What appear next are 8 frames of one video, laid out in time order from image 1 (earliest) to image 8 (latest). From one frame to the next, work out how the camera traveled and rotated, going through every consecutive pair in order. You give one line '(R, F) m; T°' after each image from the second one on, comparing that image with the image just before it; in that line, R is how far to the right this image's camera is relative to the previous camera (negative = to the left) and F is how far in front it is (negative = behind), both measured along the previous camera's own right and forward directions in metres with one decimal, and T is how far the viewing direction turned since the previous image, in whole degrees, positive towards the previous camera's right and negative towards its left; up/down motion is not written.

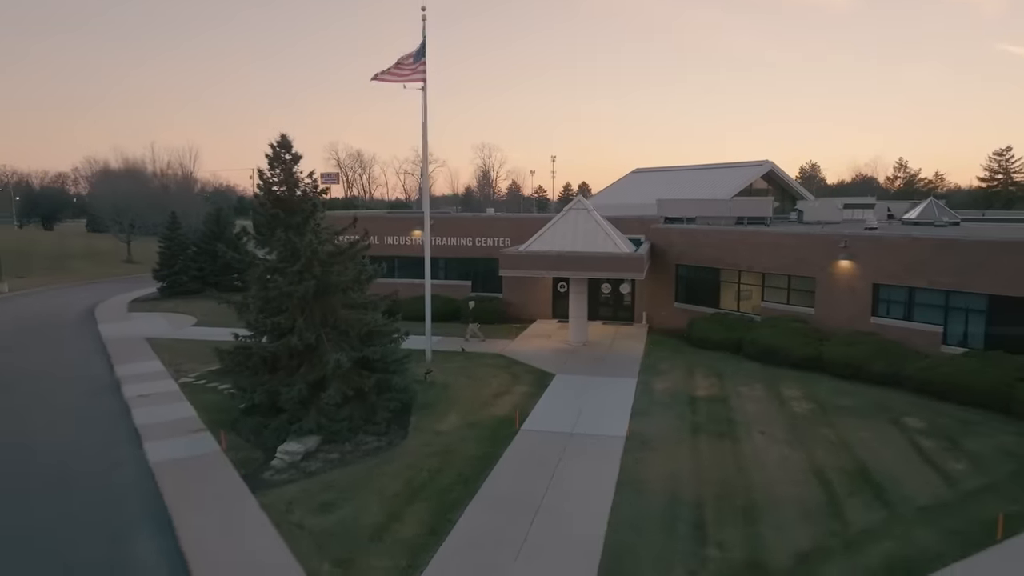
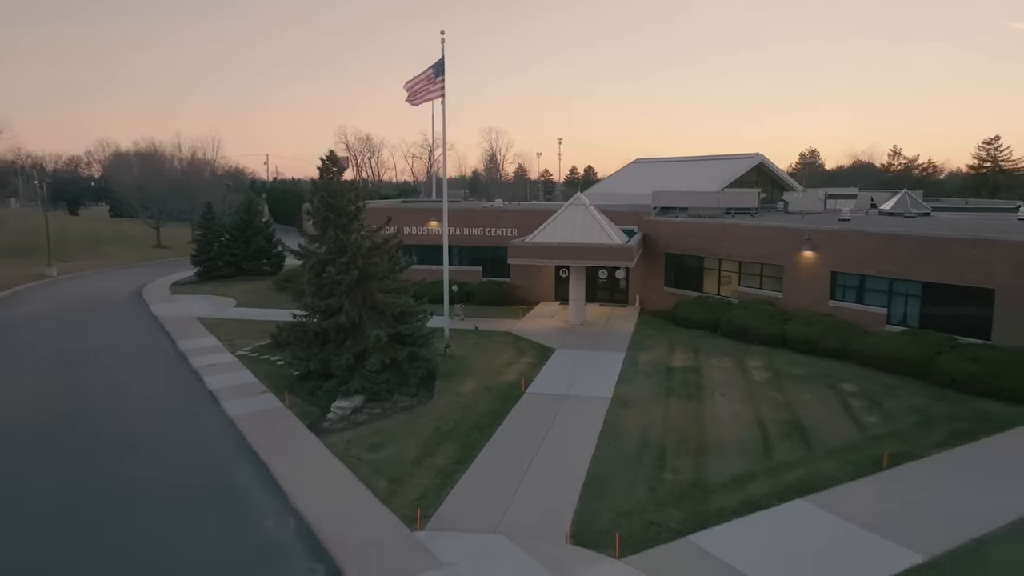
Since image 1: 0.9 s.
(0.0, -2.9) m; -1°
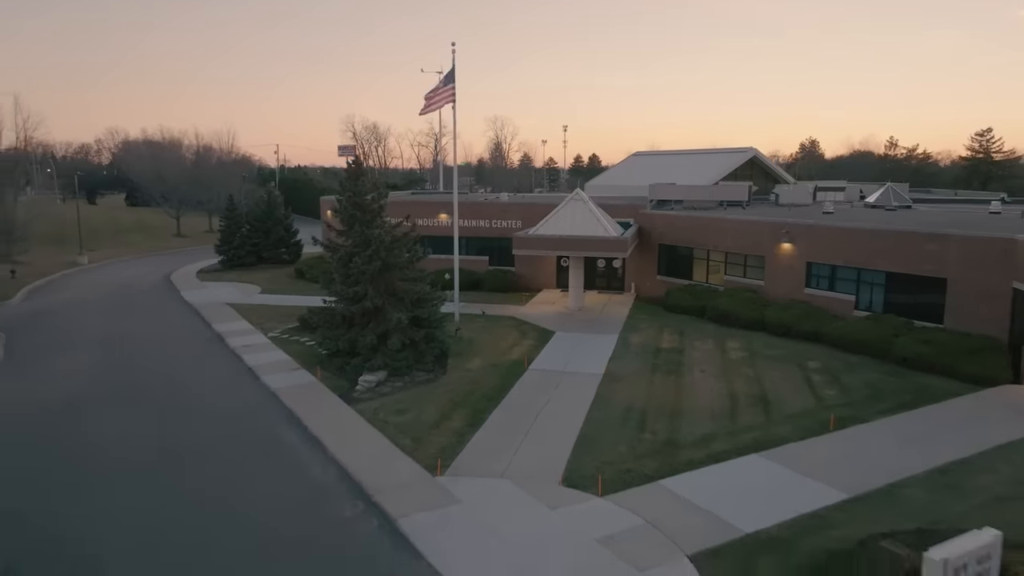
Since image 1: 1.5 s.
(0.0, -2.2) m; 0°
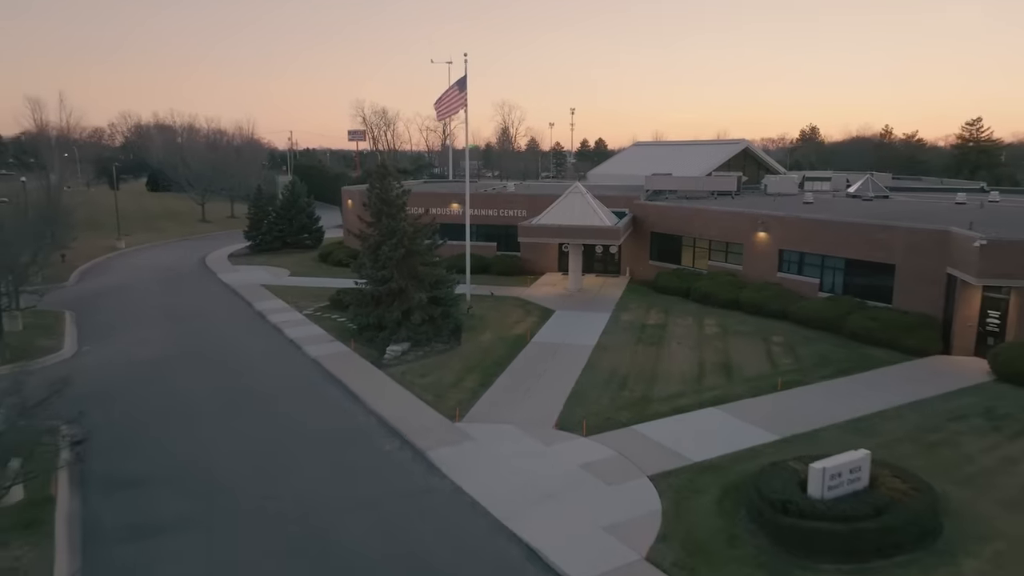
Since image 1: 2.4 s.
(+0.1, -3.0) m; -1°
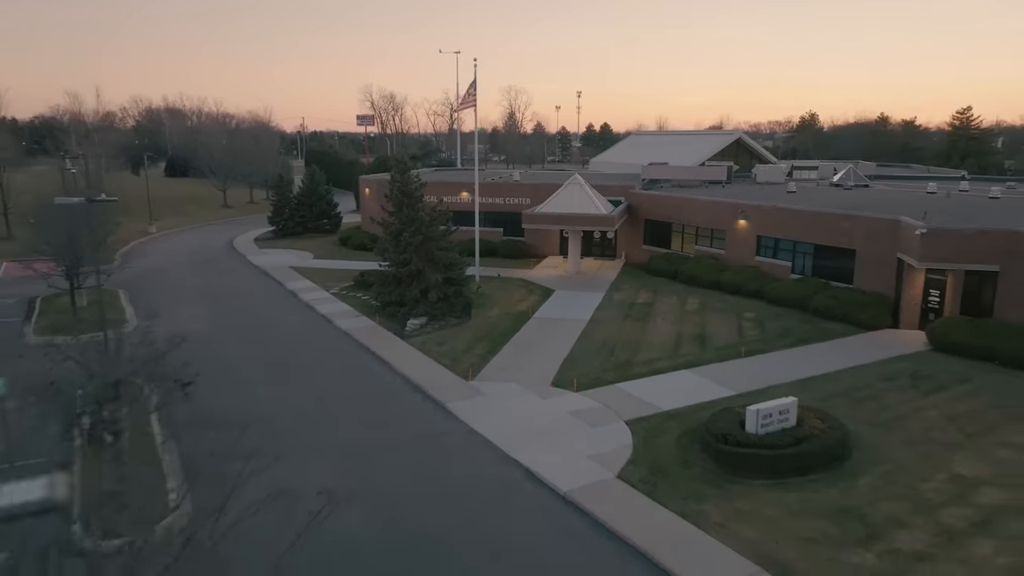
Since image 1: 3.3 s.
(+0.1, -3.0) m; -1°
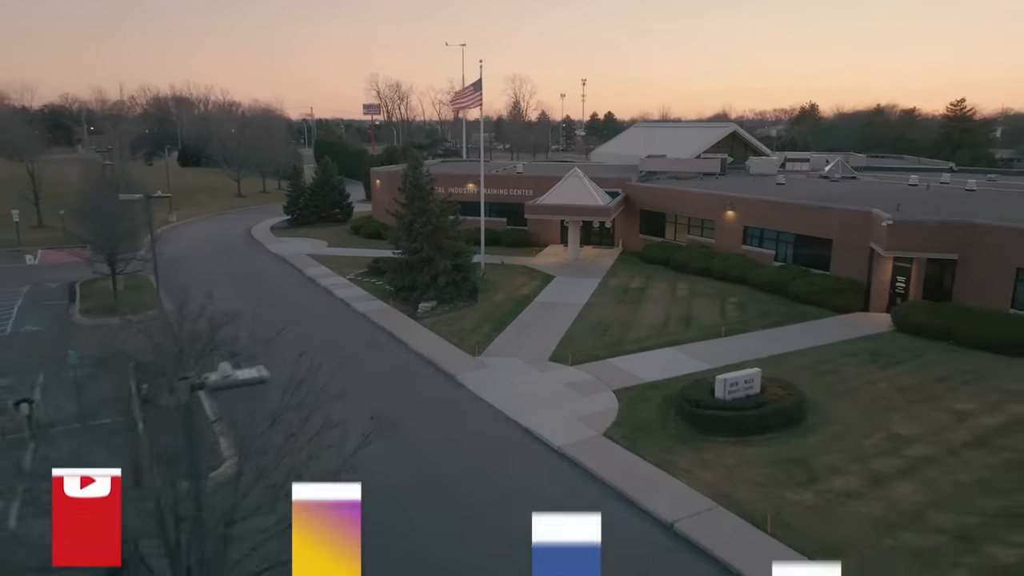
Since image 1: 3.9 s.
(+0.1, -2.2) m; 0°
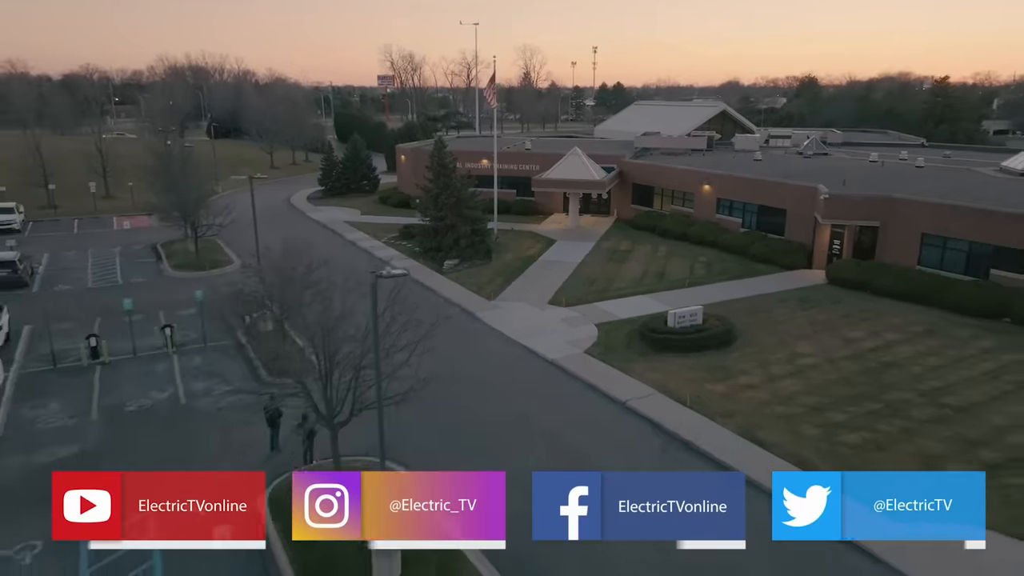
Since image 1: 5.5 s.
(+0.1, -5.8) m; -1°
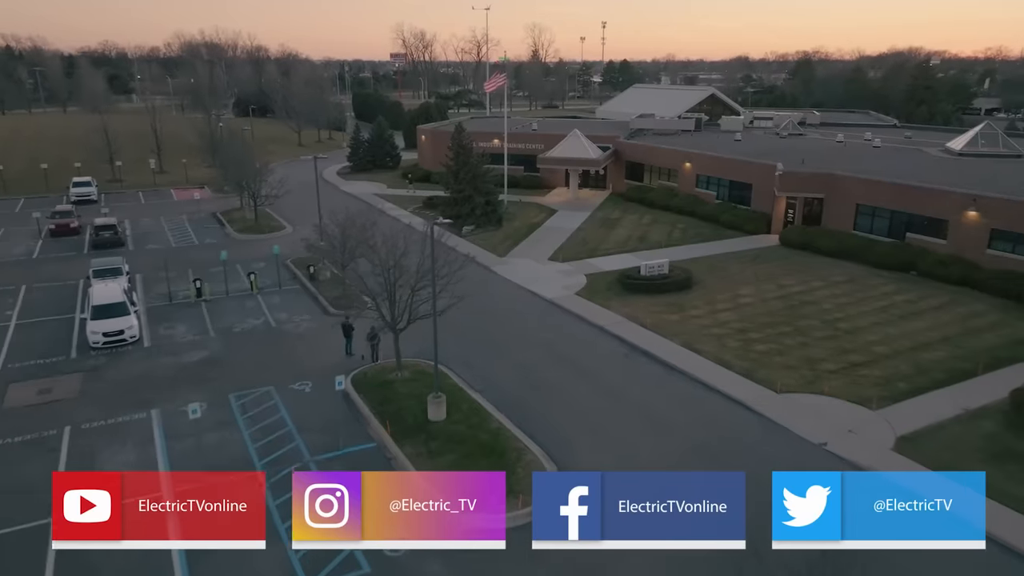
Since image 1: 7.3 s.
(0.0, -6.2) m; -1°
